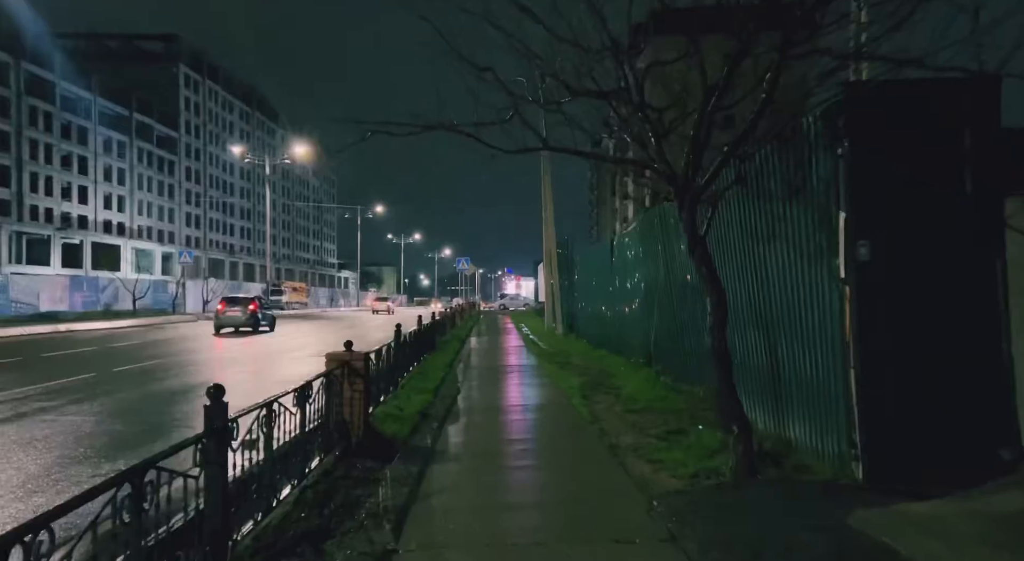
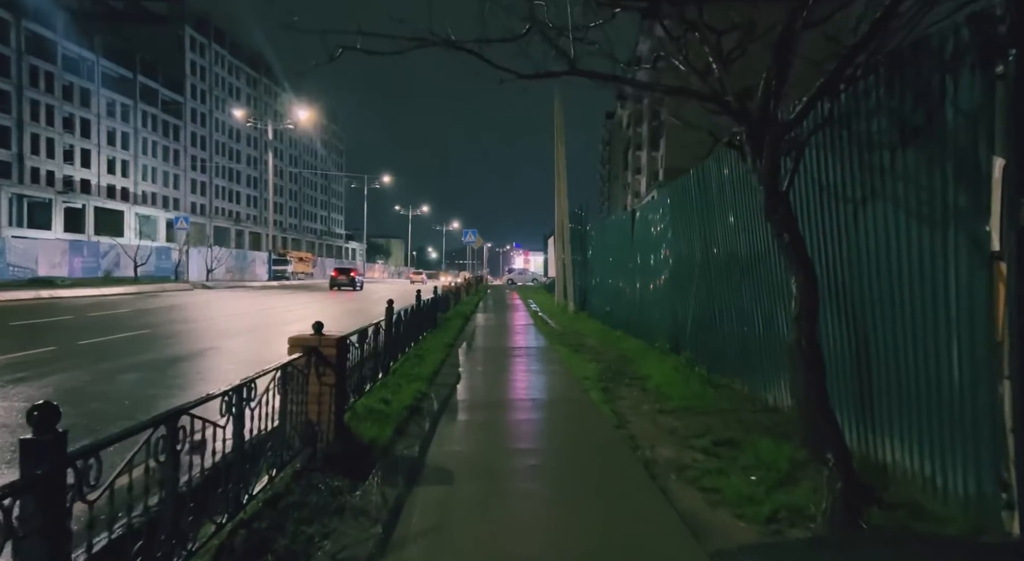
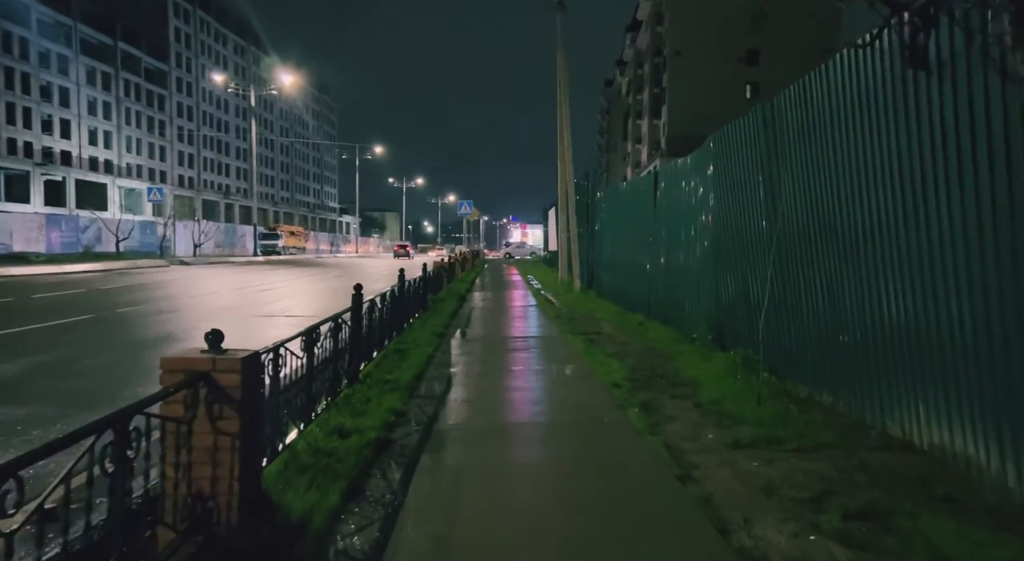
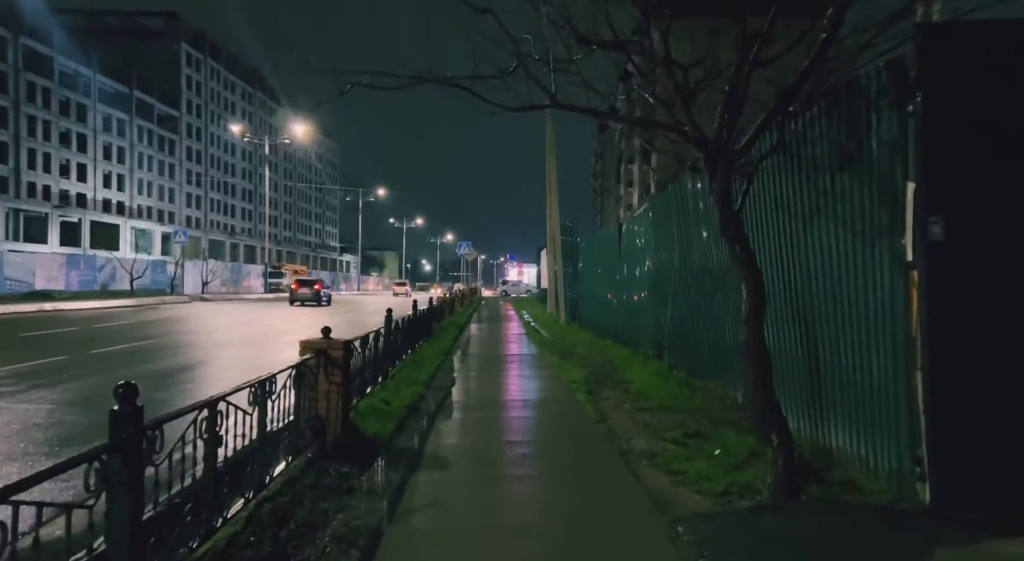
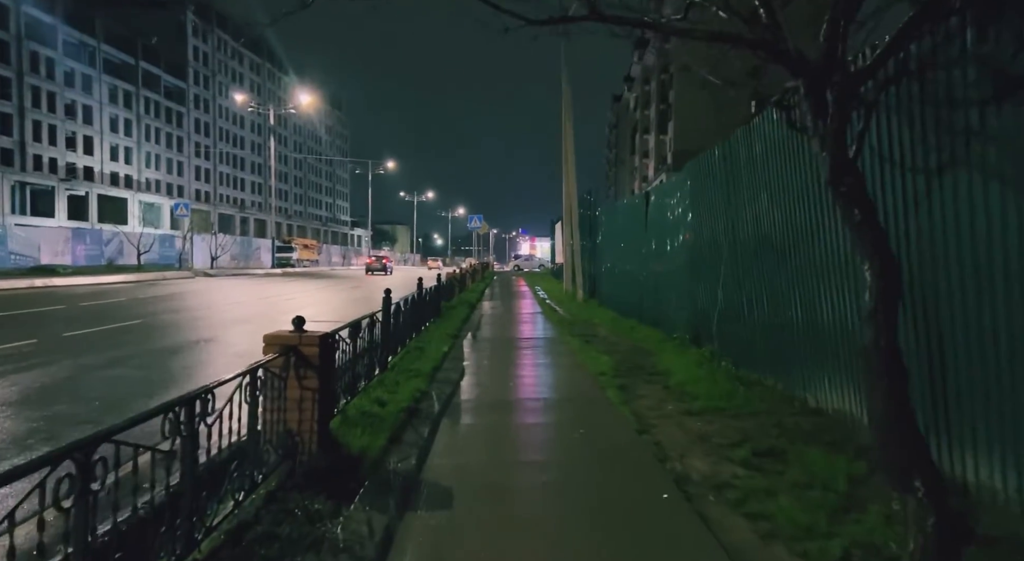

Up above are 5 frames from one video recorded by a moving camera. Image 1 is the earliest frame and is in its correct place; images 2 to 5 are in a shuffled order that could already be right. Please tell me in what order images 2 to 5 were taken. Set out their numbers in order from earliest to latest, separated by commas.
4, 2, 5, 3
